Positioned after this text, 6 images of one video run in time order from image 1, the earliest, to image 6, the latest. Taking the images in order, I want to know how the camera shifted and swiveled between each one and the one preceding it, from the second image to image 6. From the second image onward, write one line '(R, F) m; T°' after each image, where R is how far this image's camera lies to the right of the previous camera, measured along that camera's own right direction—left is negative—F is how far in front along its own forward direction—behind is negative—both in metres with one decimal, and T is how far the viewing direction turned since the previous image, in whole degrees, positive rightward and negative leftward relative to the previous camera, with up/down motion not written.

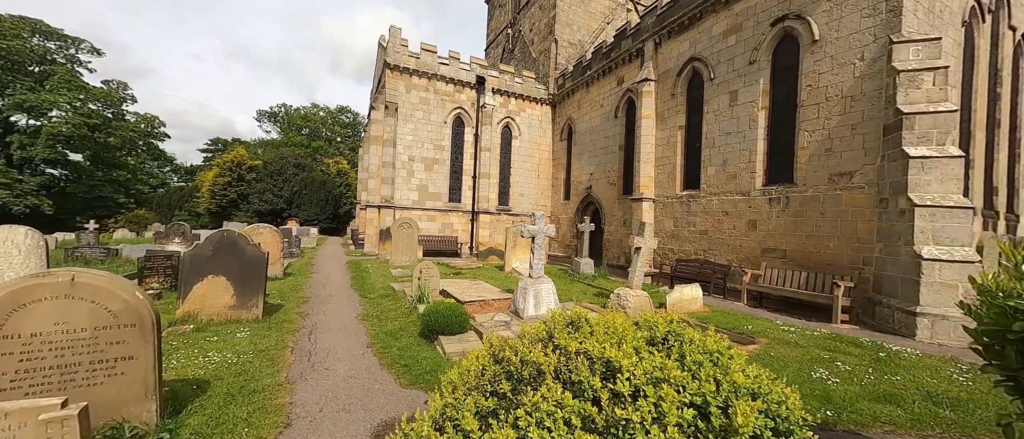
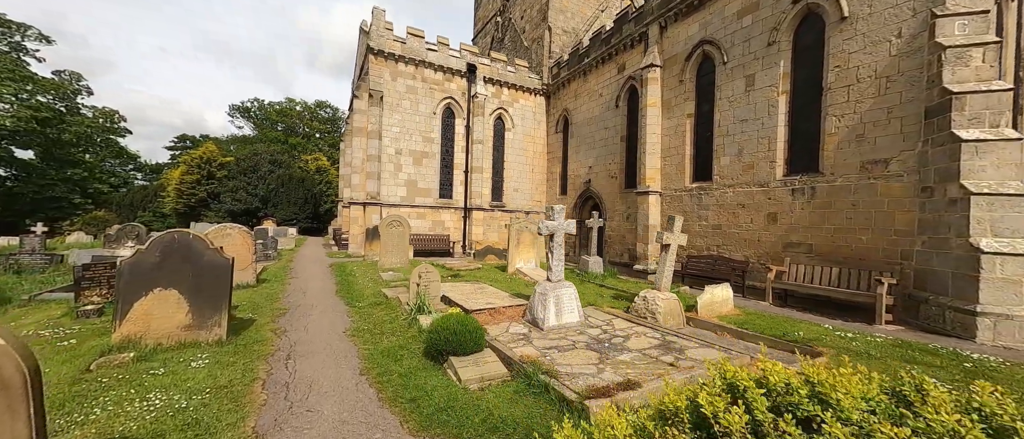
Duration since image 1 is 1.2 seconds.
(-0.5, +0.9) m; +3°
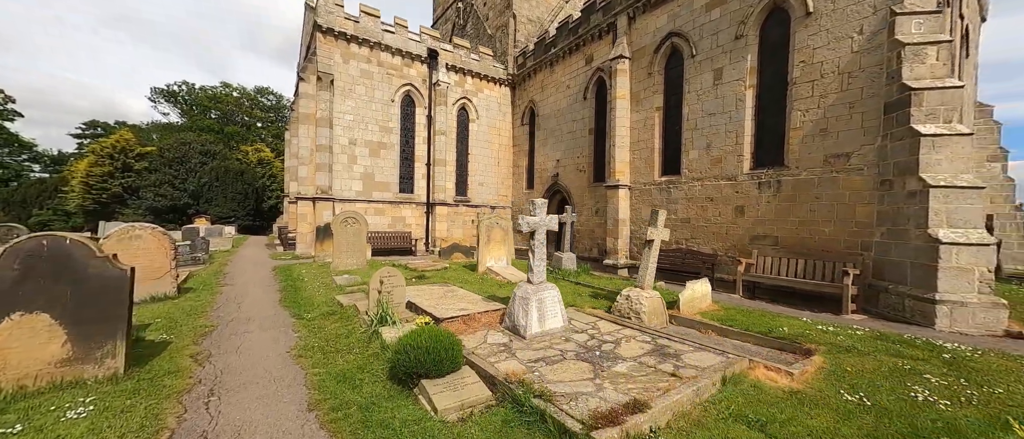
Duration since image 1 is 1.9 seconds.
(-0.2, +0.6) m; +6°
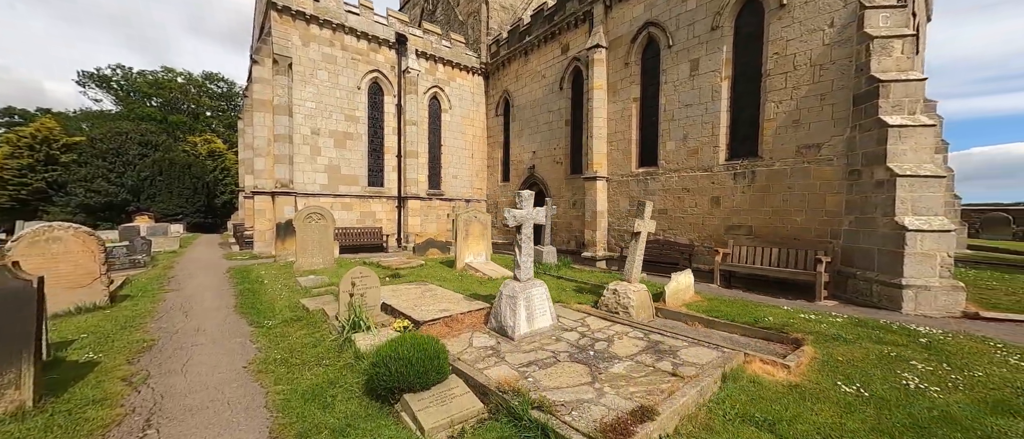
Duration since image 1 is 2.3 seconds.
(-0.2, +0.3) m; +5°
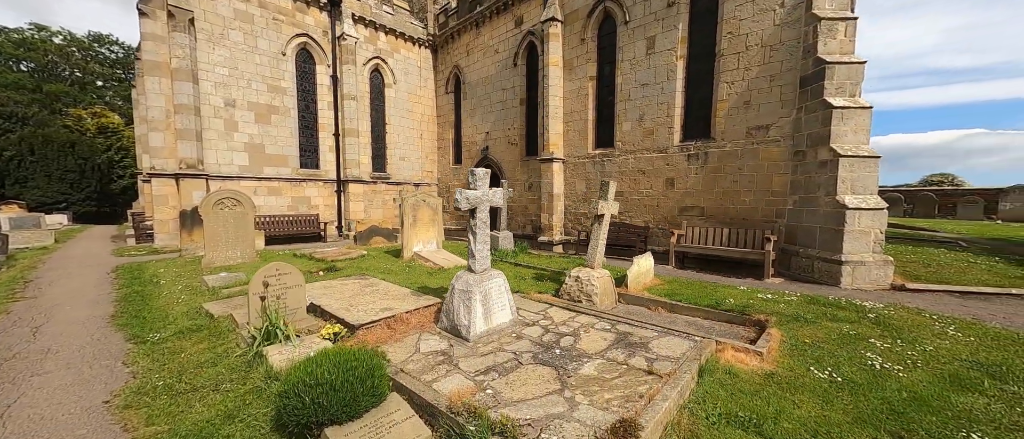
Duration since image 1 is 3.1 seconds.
(0.0, +0.6) m; +8°
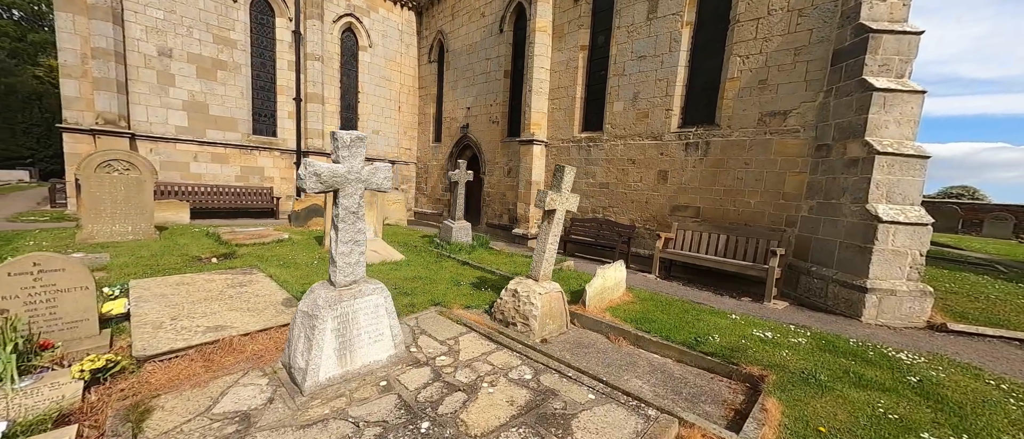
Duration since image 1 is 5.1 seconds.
(+0.9, +1.4) m; -1°
